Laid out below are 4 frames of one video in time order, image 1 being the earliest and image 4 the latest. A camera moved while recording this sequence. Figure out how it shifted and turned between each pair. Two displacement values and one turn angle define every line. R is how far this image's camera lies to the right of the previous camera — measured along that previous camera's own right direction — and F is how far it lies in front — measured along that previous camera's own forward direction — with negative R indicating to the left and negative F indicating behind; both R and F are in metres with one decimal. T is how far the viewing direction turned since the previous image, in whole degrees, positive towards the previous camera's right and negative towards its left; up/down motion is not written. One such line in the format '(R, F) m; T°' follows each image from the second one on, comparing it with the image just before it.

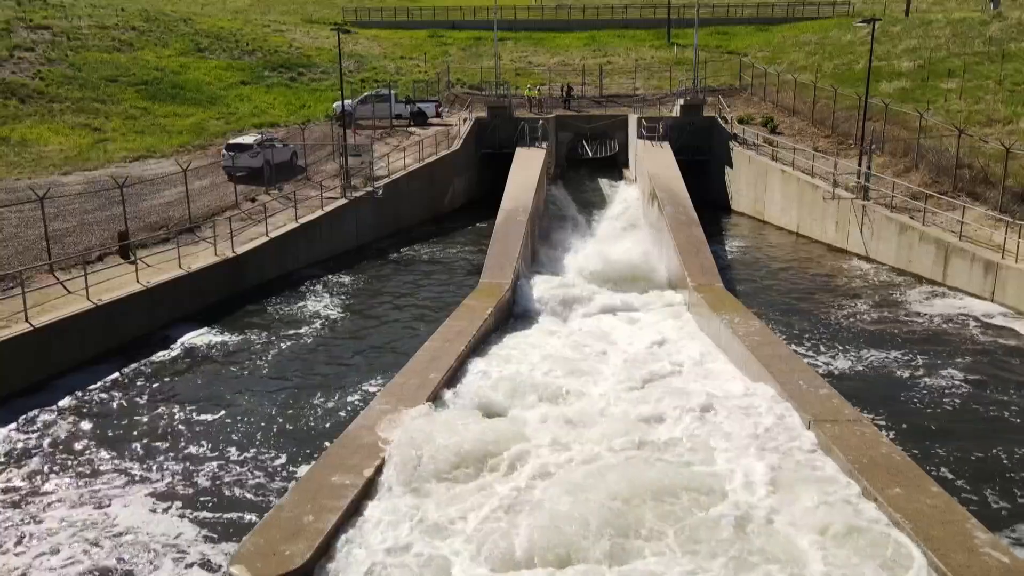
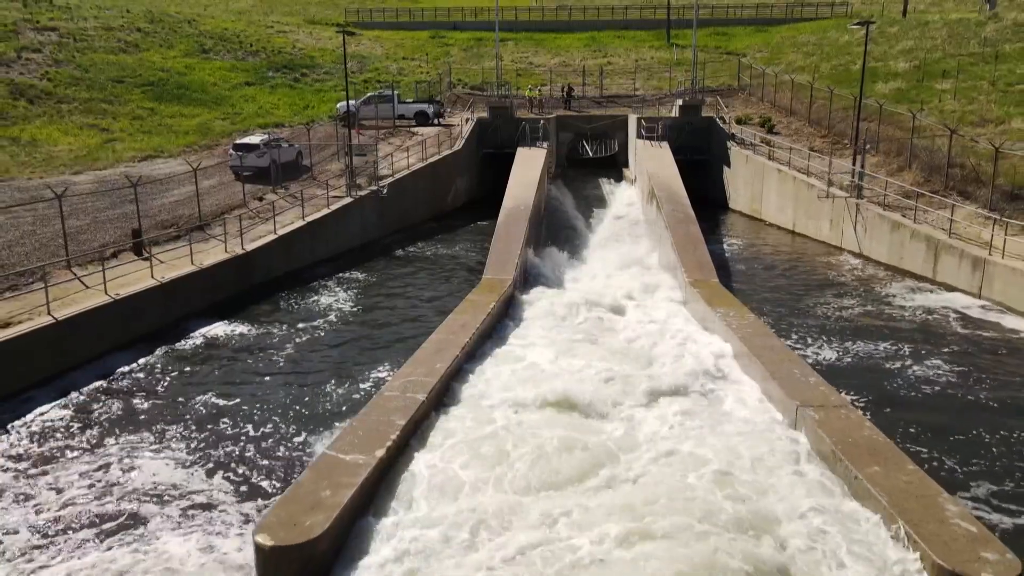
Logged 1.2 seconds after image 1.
(0.0, -0.7) m; 0°
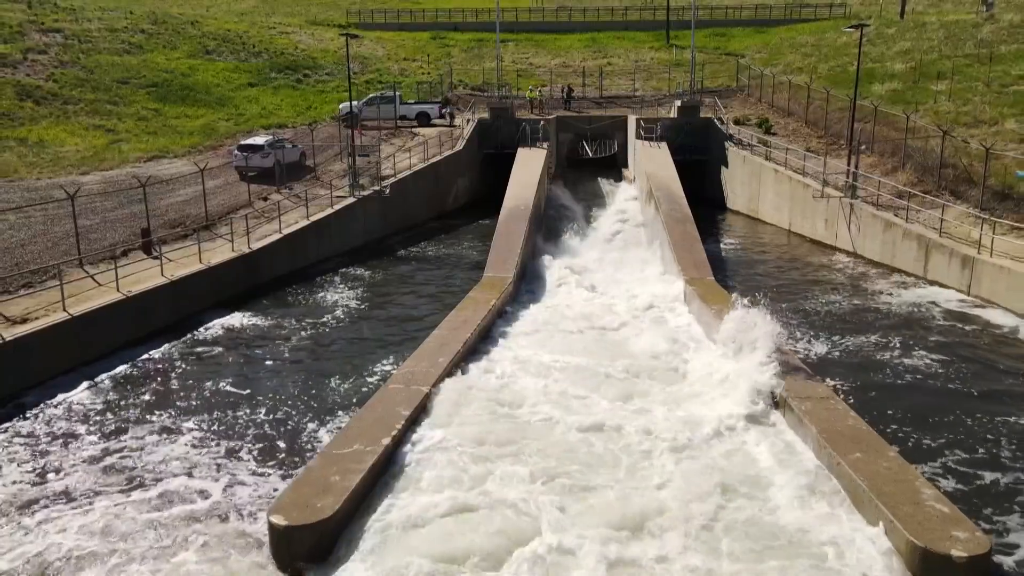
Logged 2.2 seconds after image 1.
(0.0, -0.5) m; 0°
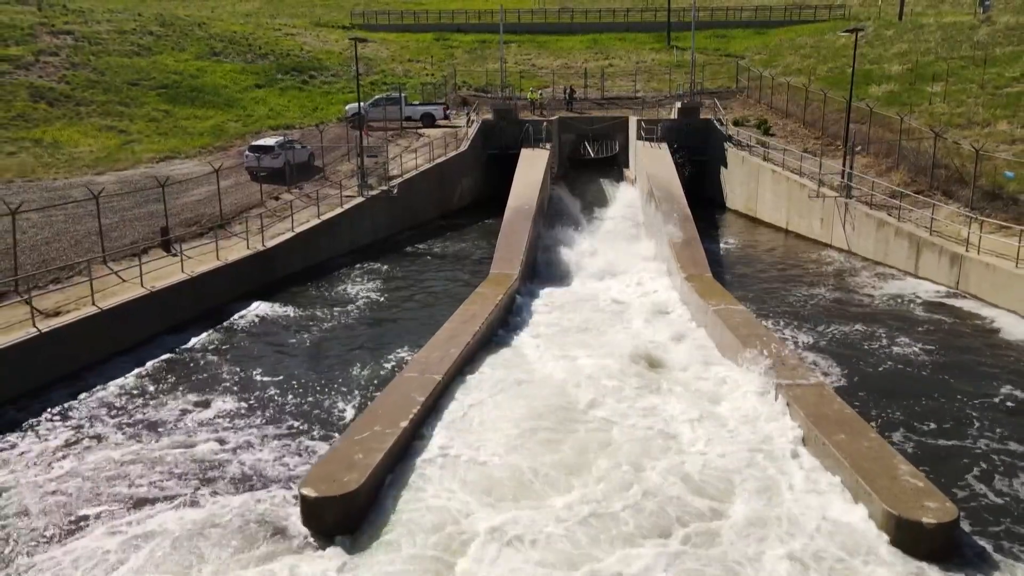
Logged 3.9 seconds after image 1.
(-0.1, -0.9) m; 0°
